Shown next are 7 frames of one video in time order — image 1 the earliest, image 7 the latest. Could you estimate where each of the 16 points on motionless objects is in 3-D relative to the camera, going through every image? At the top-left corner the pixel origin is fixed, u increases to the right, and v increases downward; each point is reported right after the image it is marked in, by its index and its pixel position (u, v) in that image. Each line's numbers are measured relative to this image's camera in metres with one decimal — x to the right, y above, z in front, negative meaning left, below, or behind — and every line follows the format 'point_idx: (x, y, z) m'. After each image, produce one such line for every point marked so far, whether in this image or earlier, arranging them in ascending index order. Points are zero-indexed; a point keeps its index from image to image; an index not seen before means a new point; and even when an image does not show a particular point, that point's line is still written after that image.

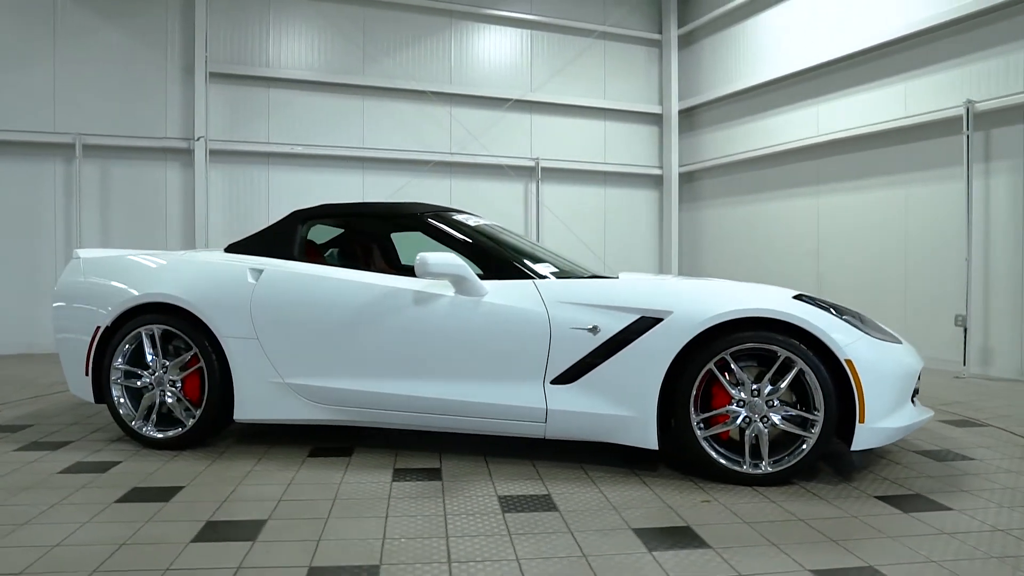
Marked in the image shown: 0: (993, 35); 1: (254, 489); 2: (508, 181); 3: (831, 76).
0: (+4.3, +2.2, +5.8) m
1: (-1.0, -0.8, +2.6) m
2: (-0.1, +1.5, +9.4) m
3: (+3.7, +2.4, +7.7) m
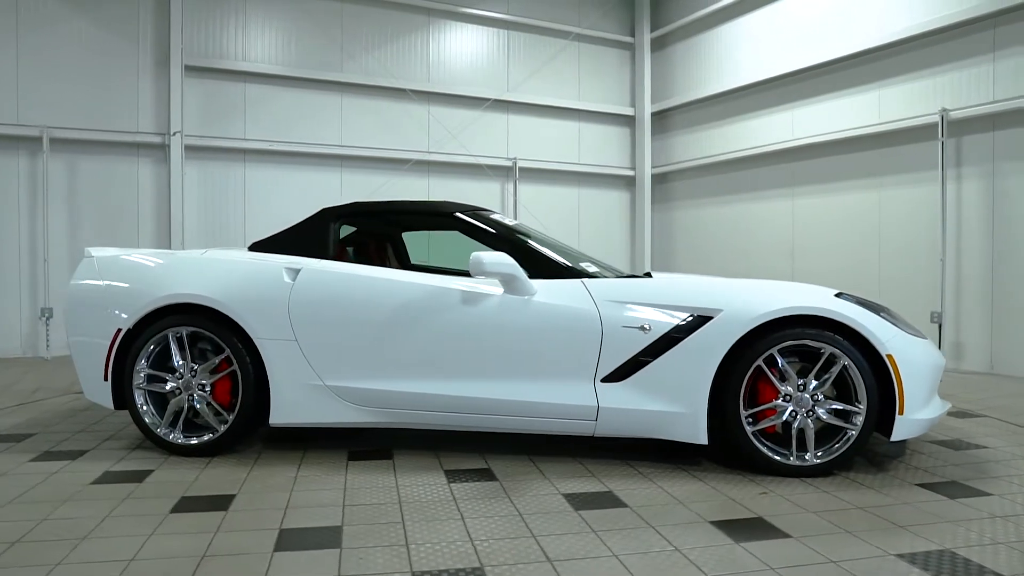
0: (+4.2, +2.2, +6.1) m
1: (-0.8, -0.8, +2.5) m
2: (-0.4, +1.5, +9.4) m
3: (+3.5, +2.5, +8.0) m
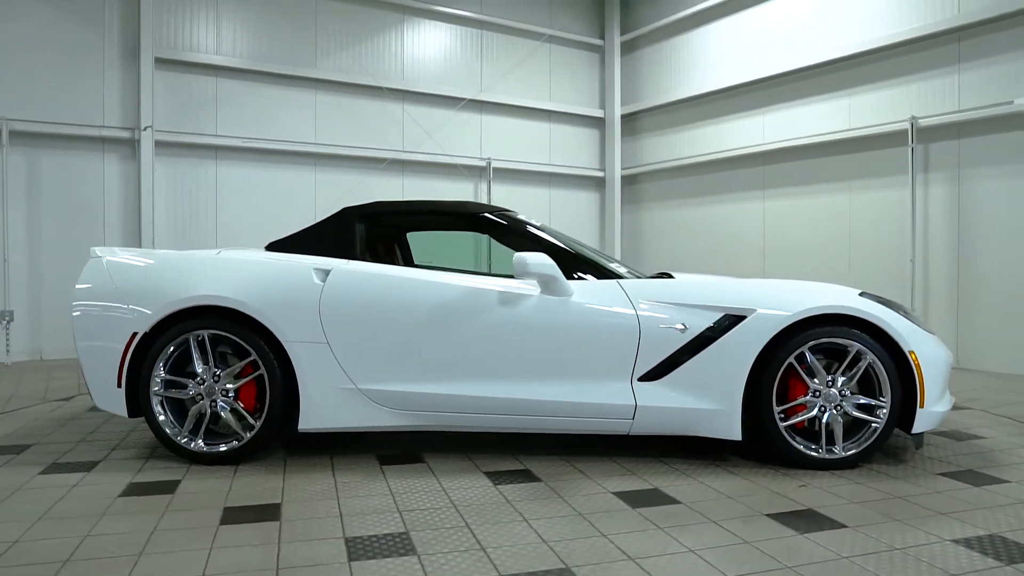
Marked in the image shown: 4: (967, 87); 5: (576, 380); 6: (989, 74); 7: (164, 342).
0: (+4.1, +2.2, +6.5) m
1: (-0.6, -0.8, +2.5) m
2: (-0.7, +1.5, +9.3) m
3: (+3.2, +2.5, +8.2) m
4: (+4.2, +1.9, +6.2) m
5: (+0.3, -0.4, +2.9) m
6: (+4.3, +1.9, +6.0) m
7: (-1.5, -0.2, +3.0) m
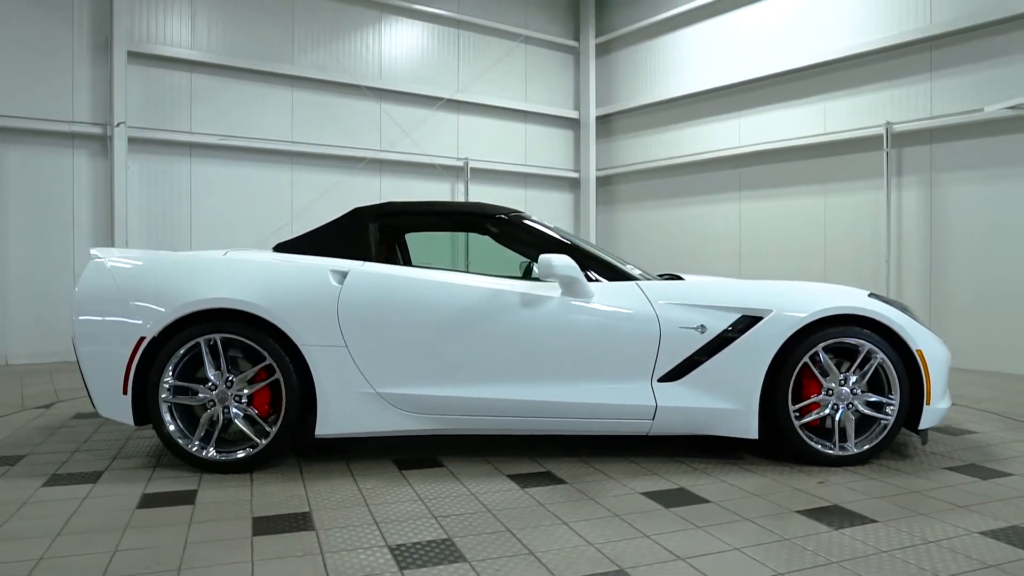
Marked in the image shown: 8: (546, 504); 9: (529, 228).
0: (+4.0, +2.2, +6.7) m
1: (-0.4, -0.8, +2.4) m
2: (-1.0, +1.5, +9.3) m
3: (+3.0, +2.5, +8.4) m
4: (+4.1, +1.9, +6.4) m
5: (+0.4, -0.4, +3.0) m
6: (+4.2, +1.9, +6.3) m
7: (-1.5, -0.3, +2.9) m
8: (+0.1, -0.8, +2.5) m
9: (+0.1, +0.3, +3.2) m
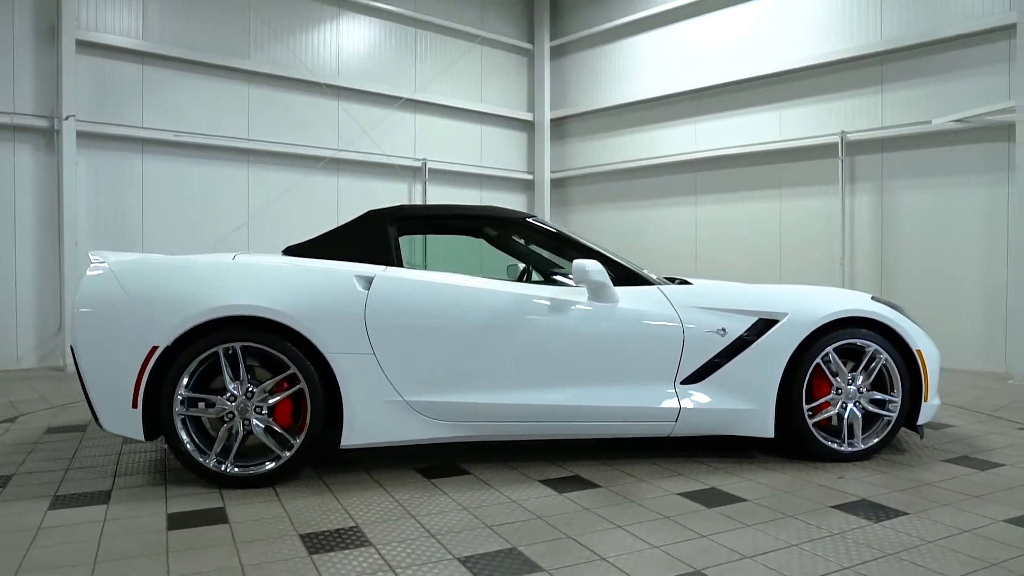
0: (+3.7, +2.2, +7.1) m
1: (-0.3, -0.8, +2.4) m
2: (-1.6, +1.5, +9.1) m
3: (+2.5, +2.5, +8.7) m
4: (+3.9, +1.9, +6.8) m
5: (+0.5, -0.4, +3.0) m
6: (+4.0, +1.9, +6.7) m
7: (-1.3, -0.3, +2.7) m
8: (+0.3, -0.8, +2.5) m
9: (+0.1, +0.3, +3.2) m
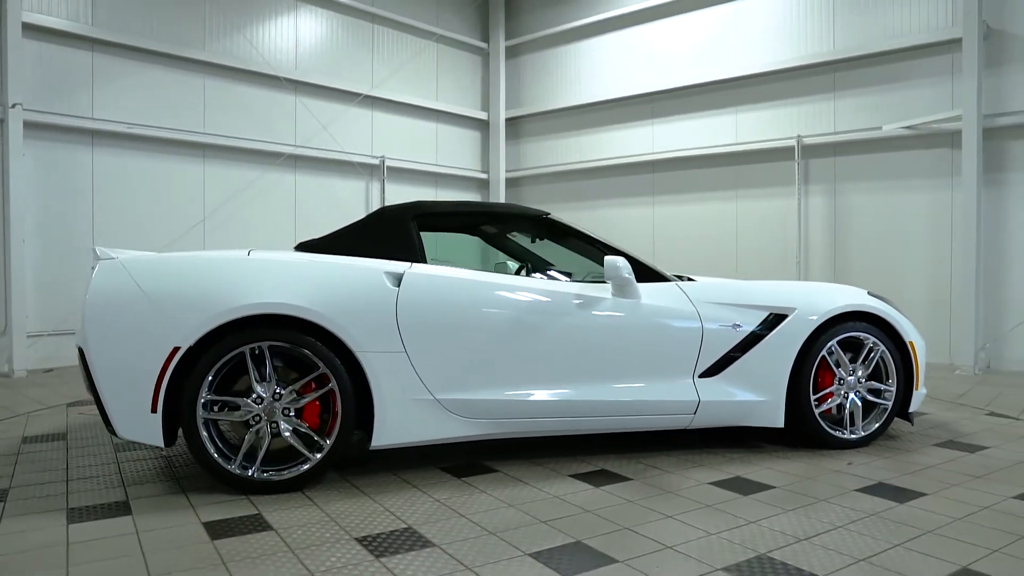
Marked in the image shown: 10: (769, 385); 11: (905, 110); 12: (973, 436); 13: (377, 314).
0: (+3.3, +2.2, +7.5) m
1: (-0.1, -0.8, +2.4) m
2: (-2.1, +1.5, +8.9) m
3: (+2.0, +2.5, +8.9) m
4: (+3.5, +1.9, +7.2) m
5: (+0.6, -0.4, +3.1) m
6: (+3.7, +2.0, +7.1) m
7: (-1.2, -0.3, +2.6) m
8: (+0.5, -0.8, +2.5) m
9: (+0.2, +0.3, +3.3) m
10: (+1.2, -0.5, +3.2) m
11: (+4.0, +1.8, +6.8) m
12: (+2.5, -0.8, +3.5) m
13: (-0.6, -0.1, +2.7) m
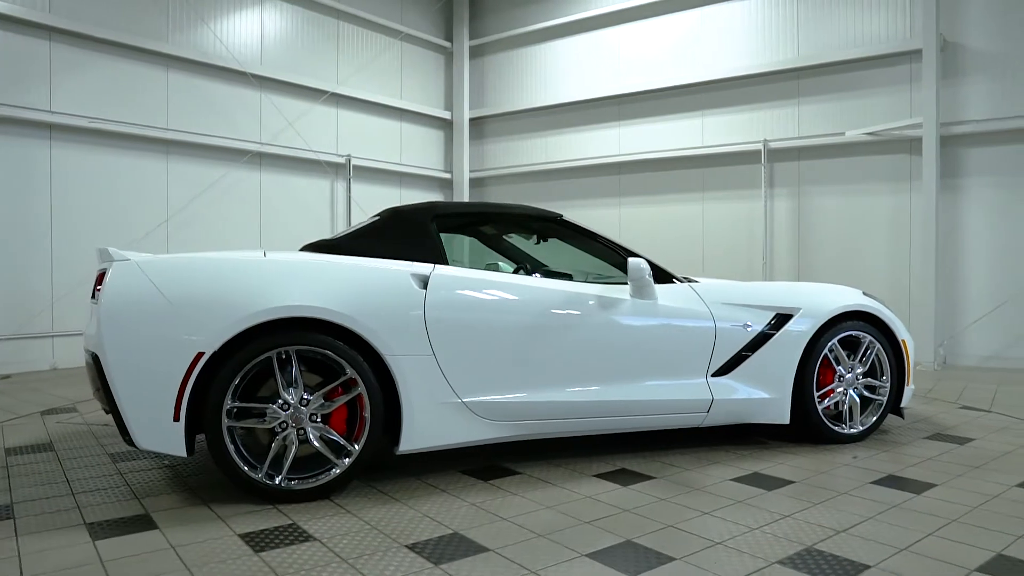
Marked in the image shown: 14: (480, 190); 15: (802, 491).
0: (+3.0, +2.2, +7.7) m
1: (+0.1, -0.8, +2.4) m
2: (-2.5, +1.5, +8.7) m
3: (+1.6, +2.5, +9.1) m
4: (+3.3, +1.9, +7.5) m
5: (+0.7, -0.4, +3.1) m
6: (+3.4, +2.0, +7.4) m
7: (-1.0, -0.3, +2.5) m
8: (+0.6, -0.8, +2.6) m
9: (+0.3, +0.3, +3.3) m
10: (+1.3, -0.5, +3.3) m
11: (+3.8, +1.8, +7.1) m
12: (+2.5, -0.8, +3.8) m
13: (-0.4, -0.1, +2.7) m
14: (-0.4, +1.6, +10.8) m
15: (+1.2, -0.8, +2.7) m
